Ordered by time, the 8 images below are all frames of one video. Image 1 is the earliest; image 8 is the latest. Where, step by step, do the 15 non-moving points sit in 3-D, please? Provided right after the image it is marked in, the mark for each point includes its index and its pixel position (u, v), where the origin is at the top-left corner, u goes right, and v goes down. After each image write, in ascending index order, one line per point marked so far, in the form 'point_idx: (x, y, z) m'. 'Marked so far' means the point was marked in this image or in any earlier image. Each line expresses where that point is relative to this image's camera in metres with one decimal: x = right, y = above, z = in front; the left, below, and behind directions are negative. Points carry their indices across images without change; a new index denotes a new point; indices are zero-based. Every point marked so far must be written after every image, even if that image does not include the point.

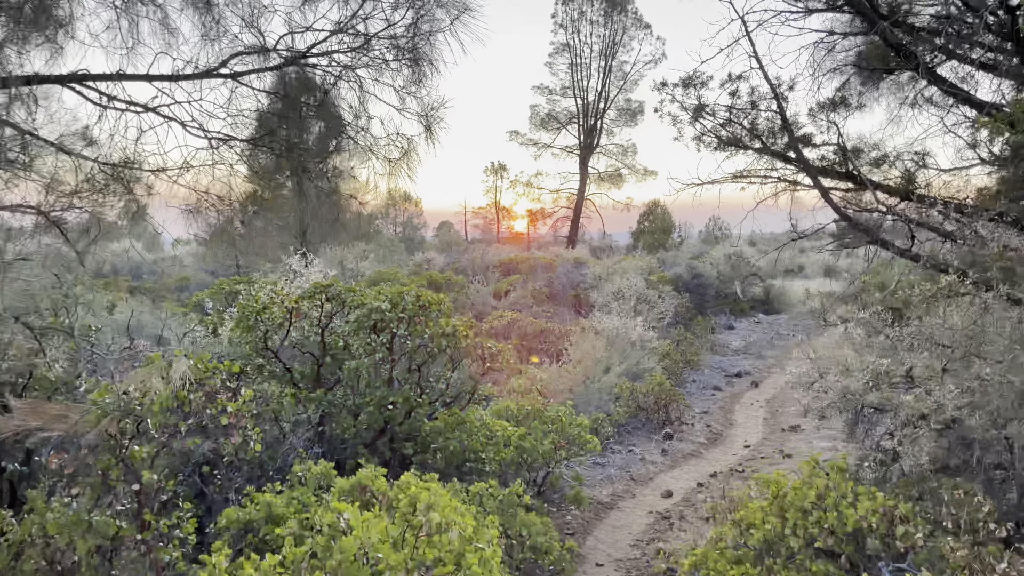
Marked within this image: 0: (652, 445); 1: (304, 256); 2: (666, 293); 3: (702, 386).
0: (+1.4, -1.5, +7.8) m
1: (-2.5, +0.4, +9.4) m
2: (+2.9, -0.1, +14.8) m
3: (+2.6, -1.3, +10.8) m
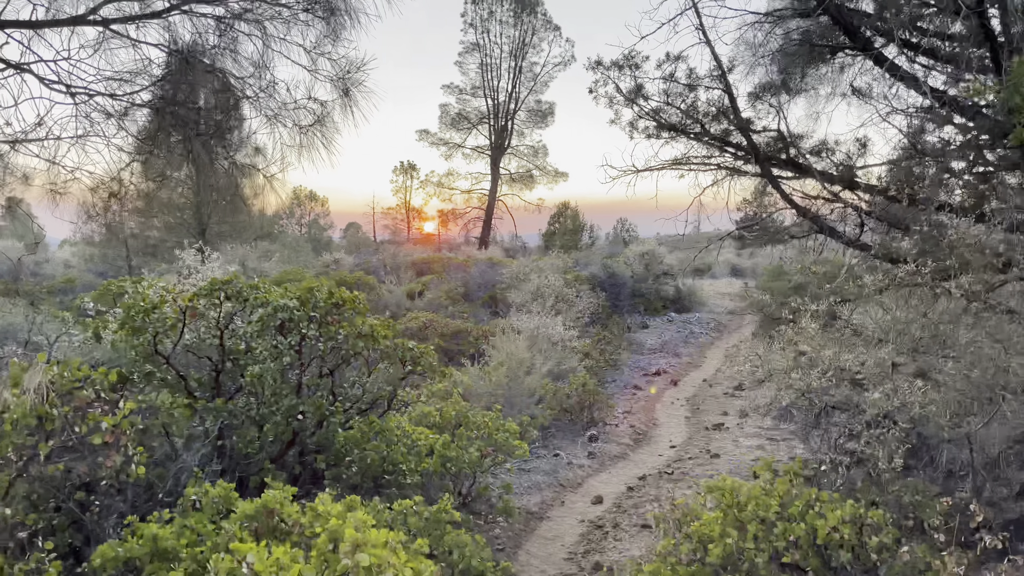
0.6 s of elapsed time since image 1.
0: (+0.6, -1.5, +7.5) m
1: (-3.4, +0.4, +8.6) m
2: (+1.3, -0.1, +14.6) m
3: (+1.5, -1.3, +10.7) m
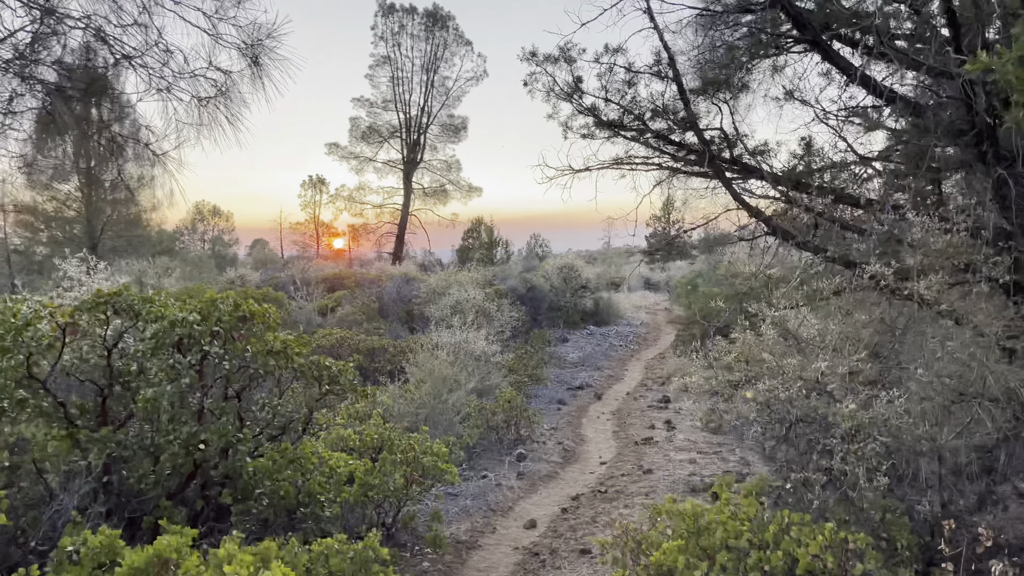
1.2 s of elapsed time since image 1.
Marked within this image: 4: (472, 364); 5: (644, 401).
0: (-0.1, -1.6, +7.2) m
1: (-4.2, +0.2, +7.8) m
2: (-0.2, -0.3, +14.3) m
3: (+0.4, -1.5, +10.4) m
4: (-0.5, -0.9, +9.3) m
5: (+1.8, -1.5, +10.6) m
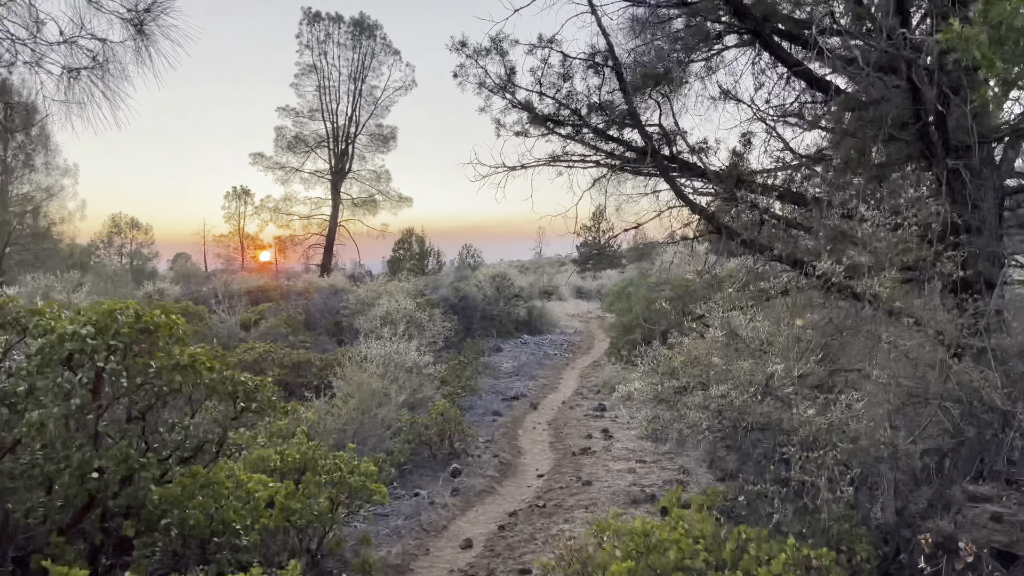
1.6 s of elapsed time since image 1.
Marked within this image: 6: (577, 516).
0: (-0.6, -1.7, +6.8) m
1: (-4.8, +0.1, +7.2) m
2: (-1.4, -0.5, +13.9) m
3: (-0.4, -1.6, +10.1) m
4: (-1.2, -1.0, +8.9) m
5: (+0.9, -1.6, +10.4) m
6: (+0.5, -1.6, +5.7) m
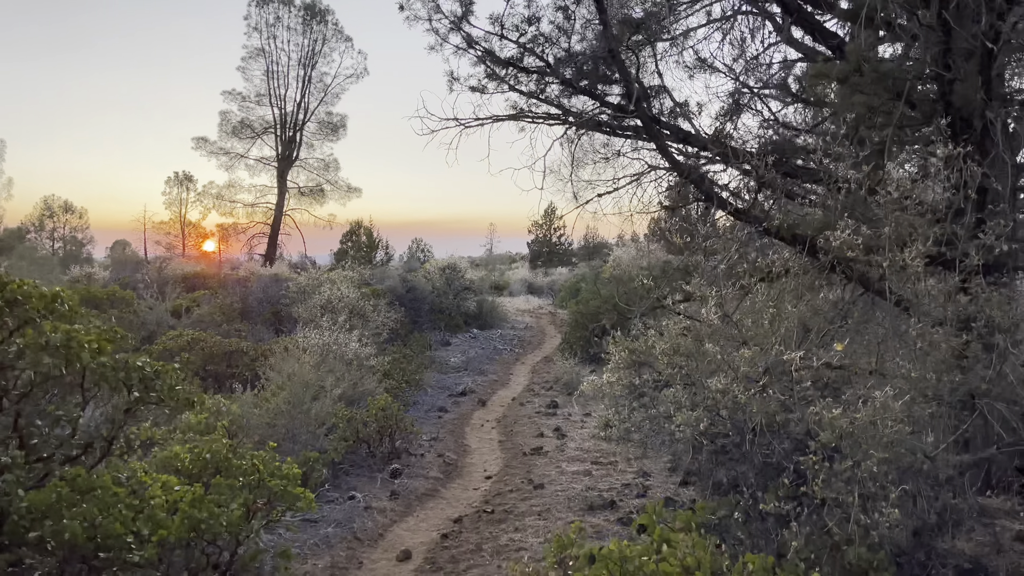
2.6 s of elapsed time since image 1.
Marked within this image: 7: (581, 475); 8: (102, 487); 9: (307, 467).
0: (-1.1, -1.6, +6.2) m
1: (-5.2, +0.3, +6.3) m
2: (-2.2, -0.3, +13.3) m
3: (-1.0, -1.4, +9.5) m
4: (-1.8, -0.8, +8.3) m
5: (+0.2, -1.5, +9.9) m
6: (+0.1, -1.5, +5.1) m
7: (+0.6, -1.5, +6.5) m
8: (-1.7, -0.8, +3.3) m
9: (-1.5, -1.3, +5.9) m
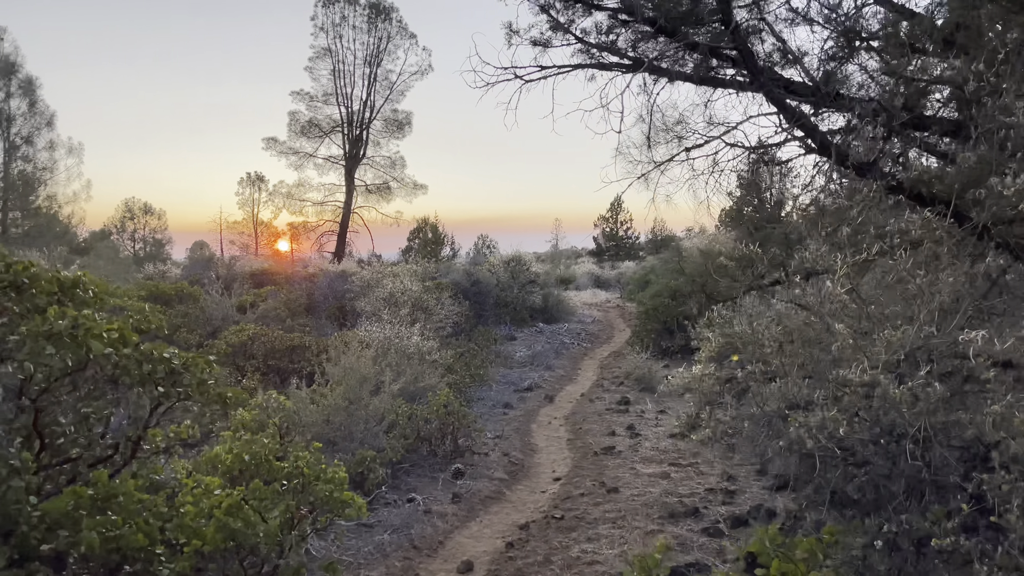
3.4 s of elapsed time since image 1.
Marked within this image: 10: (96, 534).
0: (-0.5, -1.5, +5.8) m
1: (-4.7, +0.4, +6.2) m
2: (-1.1, -0.2, +12.9) m
3: (-0.2, -1.3, +9.0) m
4: (-1.1, -0.7, +7.9) m
5: (+1.0, -1.4, +9.4) m
6: (+0.5, -1.4, +4.6) m
7: (+1.1, -1.4, +5.9) m
8: (-1.4, -0.8, +3.0) m
9: (-1.0, -1.2, +5.5) m
10: (-1.4, -0.8, +2.7) m
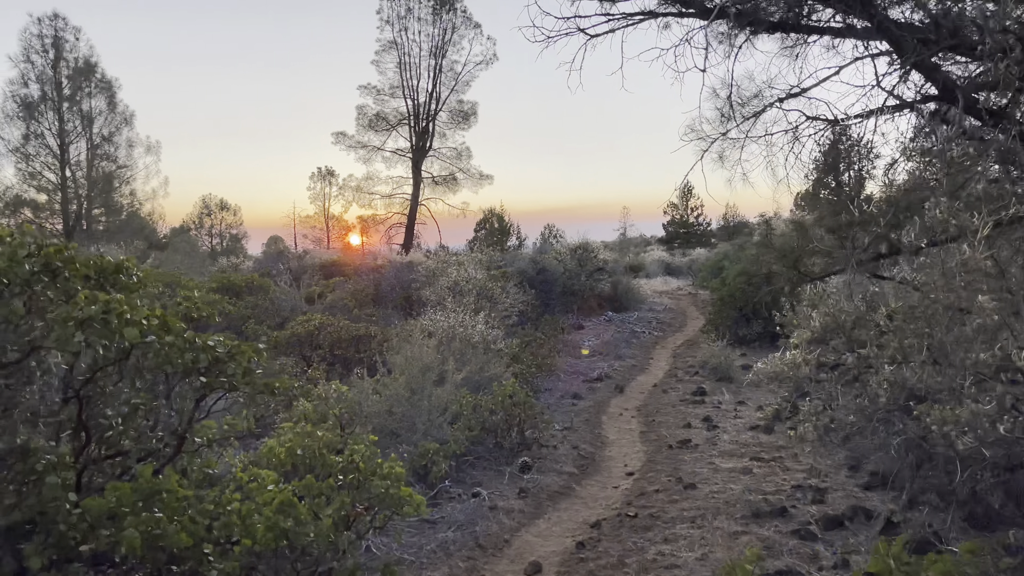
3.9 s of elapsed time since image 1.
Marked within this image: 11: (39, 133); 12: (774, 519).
0: (-0.1, -1.4, +5.6) m
1: (-4.2, +0.4, +6.3) m
2: (0.0, 0.0, +12.7) m
3: (+0.5, -1.2, +8.7) m
4: (-0.4, -0.6, +7.7) m
5: (+1.8, -1.2, +9.0) m
6: (+0.9, -1.3, +4.3) m
7: (+1.6, -1.3, +5.5) m
8: (-1.2, -0.7, +2.8) m
9: (-0.6, -1.1, +5.3) m
10: (-1.2, -0.8, +2.6) m
11: (-10.0, +3.3, +17.0) m
12: (+1.4, -1.3, +4.4) m
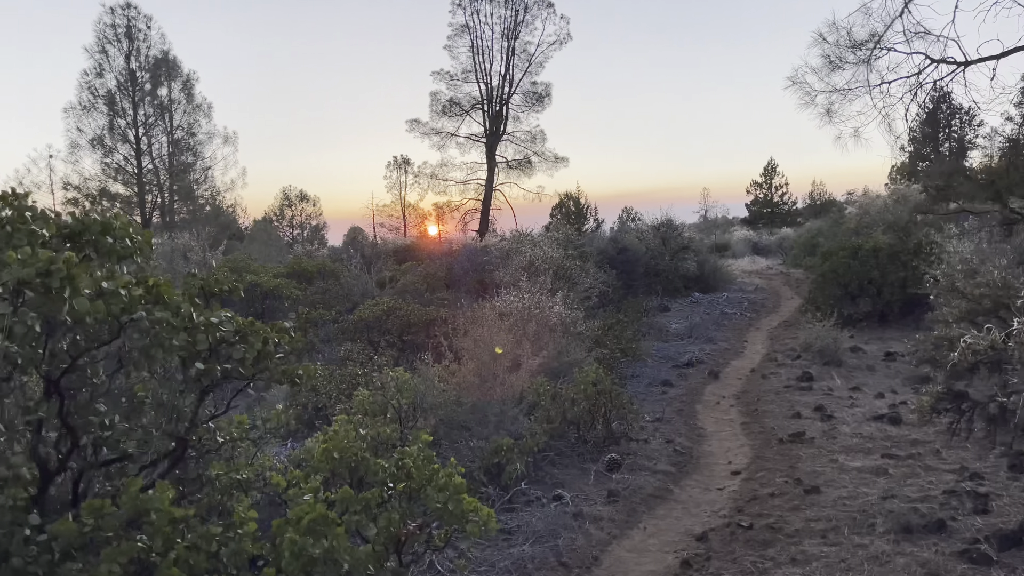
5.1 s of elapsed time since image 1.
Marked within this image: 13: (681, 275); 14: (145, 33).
0: (+0.5, -1.2, +4.8) m
1: (-3.6, +0.5, +5.9) m
2: (+1.1, +0.3, +11.9) m
3: (+1.3, -0.9, +7.9) m
4: (+0.3, -0.4, +7.0) m
5: (+2.7, -0.9, +8.0) m
6: (+1.3, -1.2, +3.5) m
7: (+2.1, -1.1, +4.6) m
8: (-1.0, -0.6, +2.2) m
9: (-0.1, -1.0, +4.6) m
10: (-1.0, -0.7, +2.0) m
11: (-8.4, +3.5, +17.1) m
12: (+1.9, -1.1, +3.5) m
13: (+3.2, +0.3, +15.2) m
14: (-7.7, +5.4, +16.8) m
